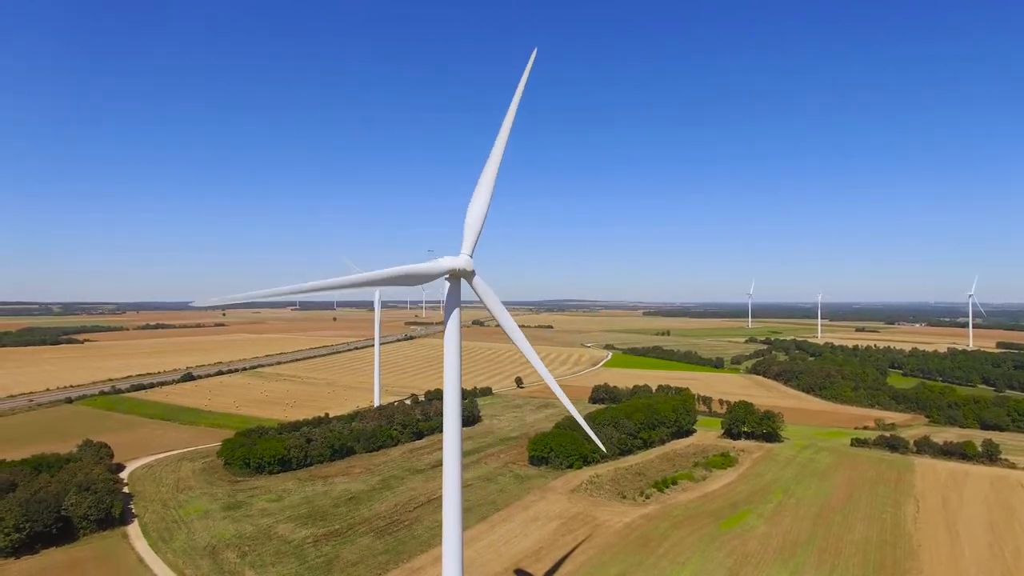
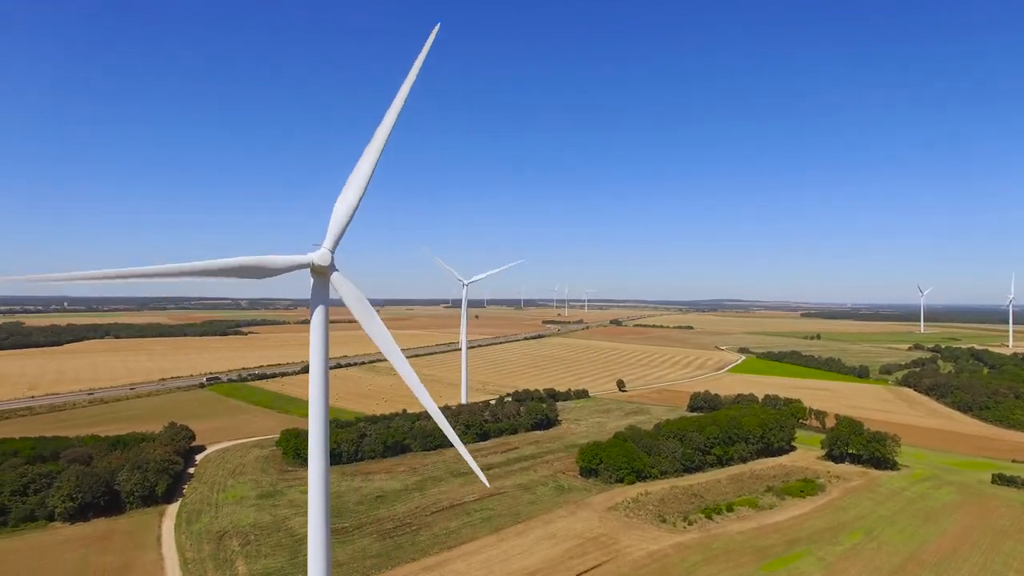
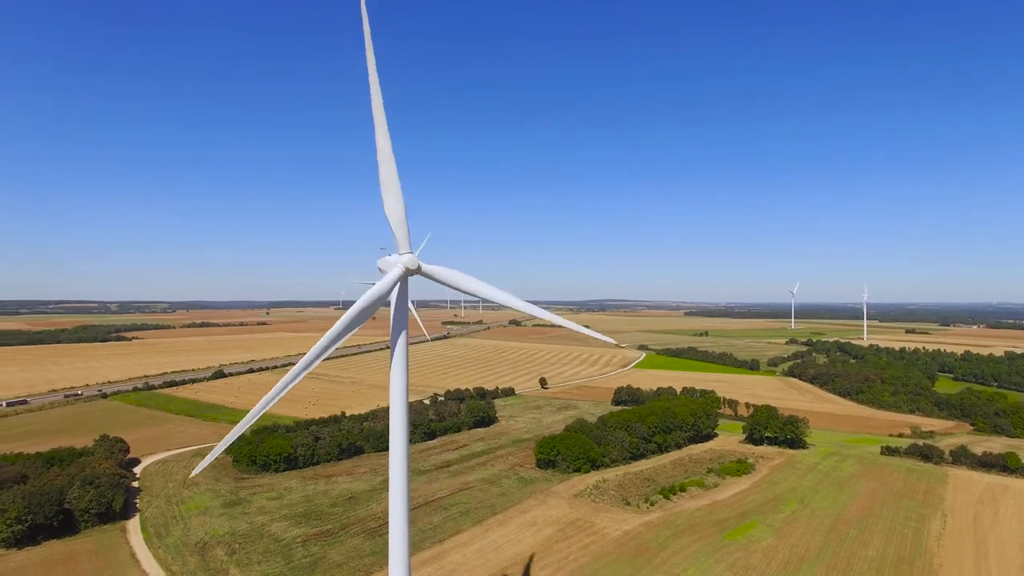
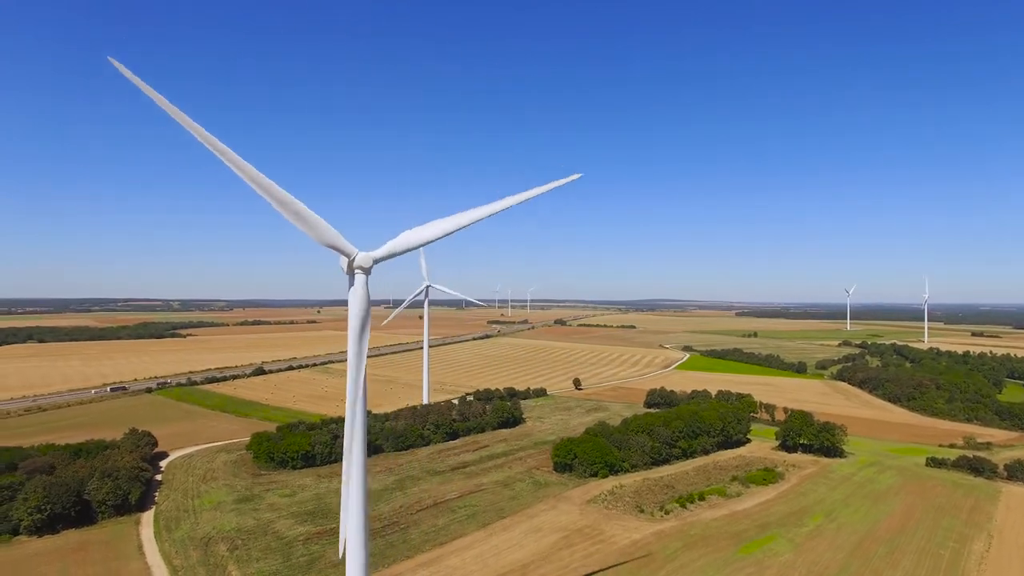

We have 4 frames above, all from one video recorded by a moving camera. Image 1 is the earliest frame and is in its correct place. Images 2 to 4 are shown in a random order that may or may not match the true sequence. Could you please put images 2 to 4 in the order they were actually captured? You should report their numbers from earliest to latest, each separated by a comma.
3, 4, 2
